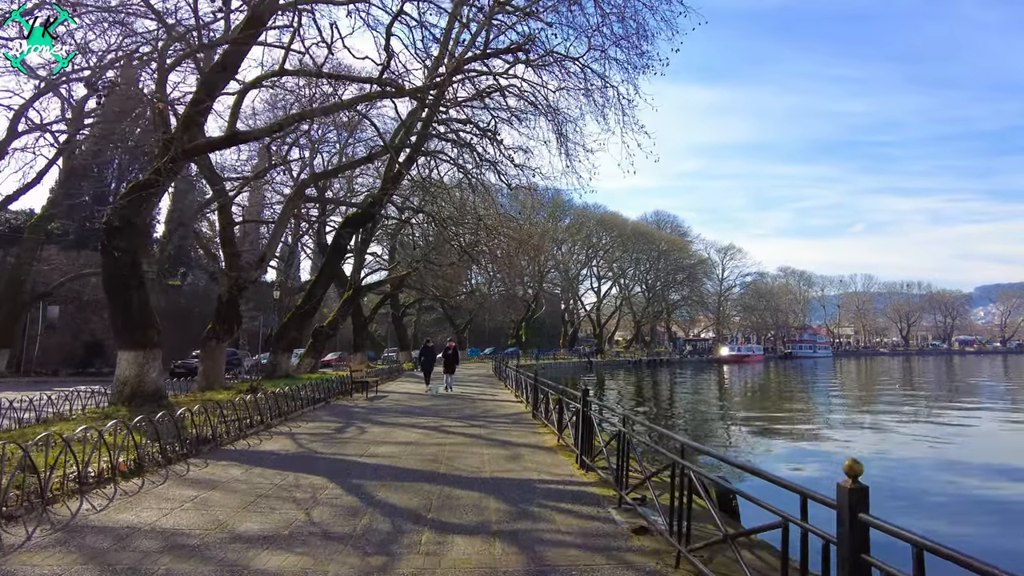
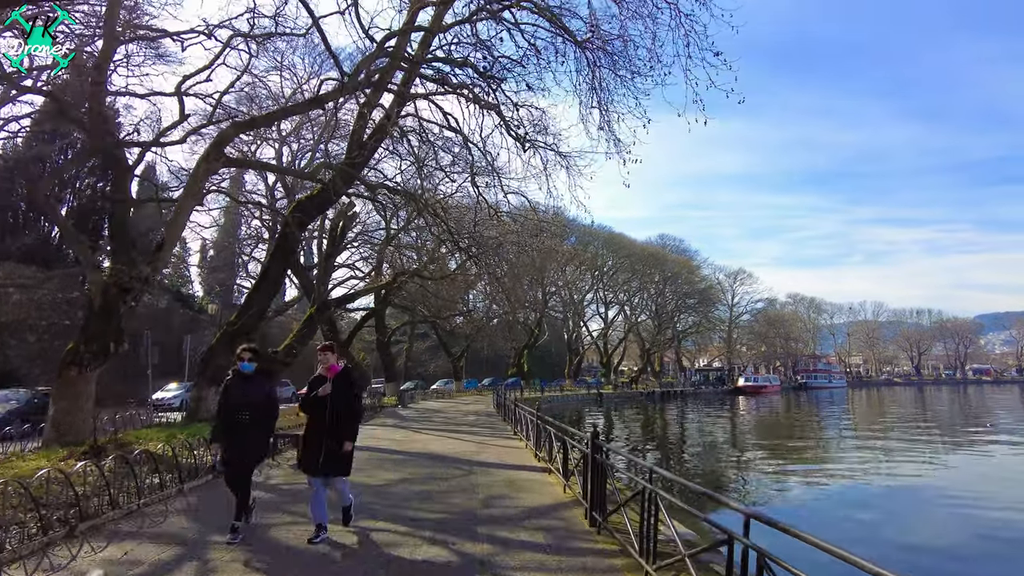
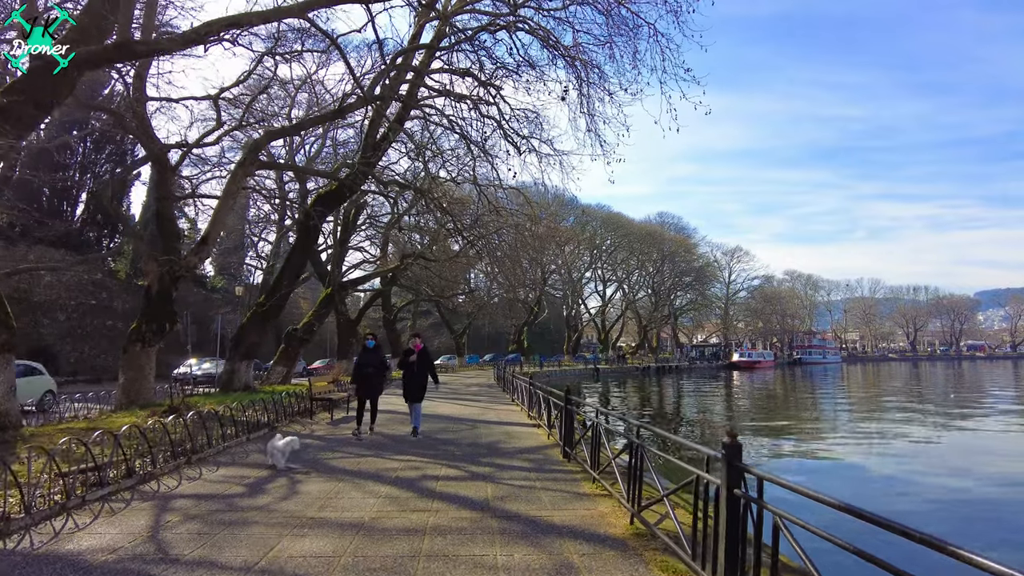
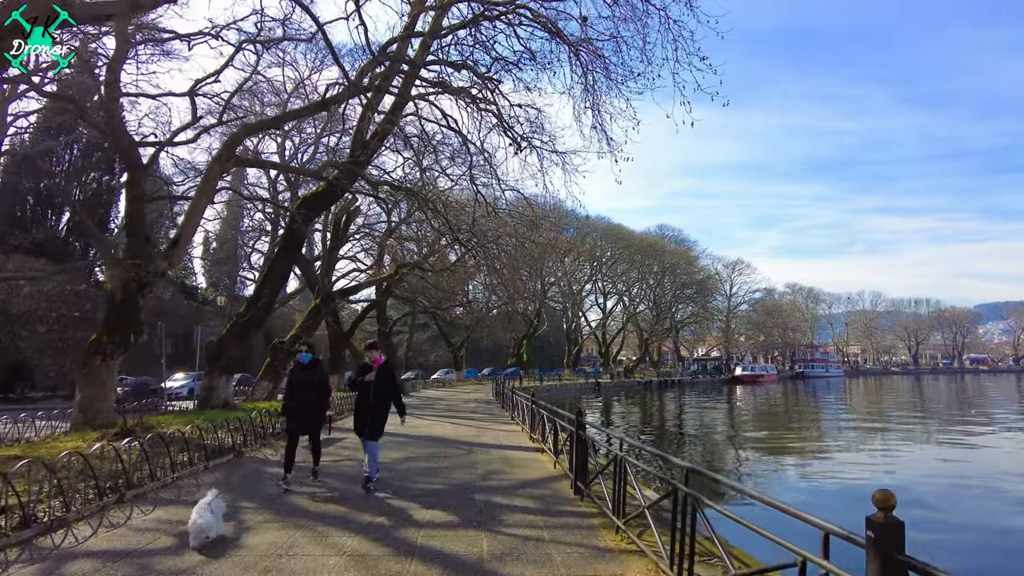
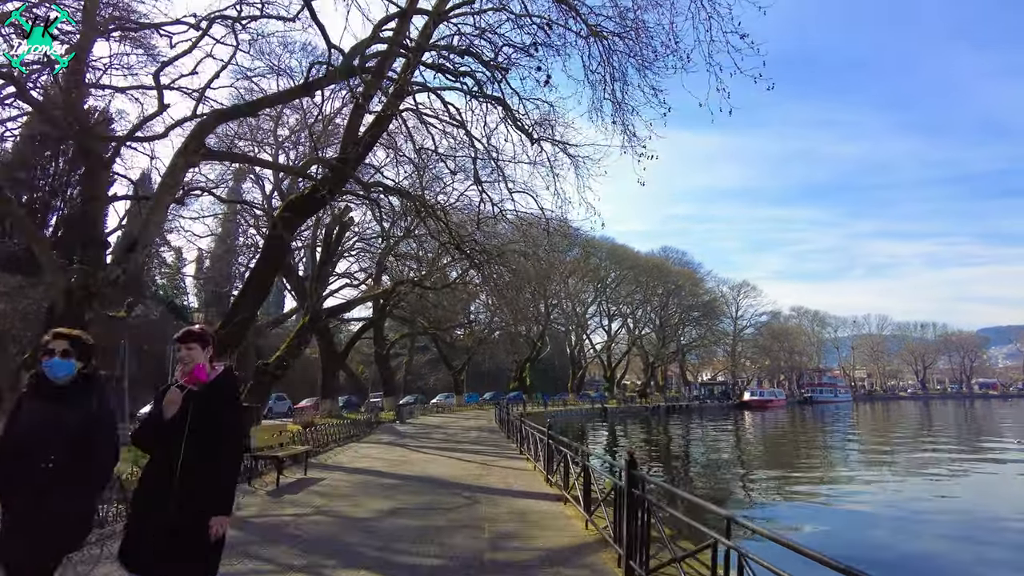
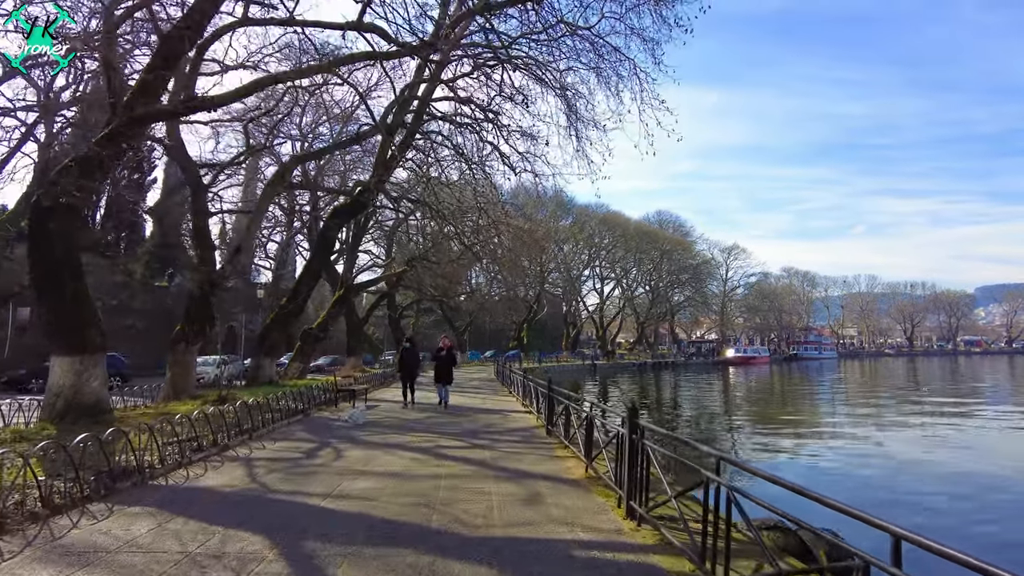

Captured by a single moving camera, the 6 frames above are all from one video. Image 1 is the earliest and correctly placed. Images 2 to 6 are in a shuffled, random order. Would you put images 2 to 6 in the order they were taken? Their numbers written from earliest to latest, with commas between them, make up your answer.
6, 3, 4, 2, 5
